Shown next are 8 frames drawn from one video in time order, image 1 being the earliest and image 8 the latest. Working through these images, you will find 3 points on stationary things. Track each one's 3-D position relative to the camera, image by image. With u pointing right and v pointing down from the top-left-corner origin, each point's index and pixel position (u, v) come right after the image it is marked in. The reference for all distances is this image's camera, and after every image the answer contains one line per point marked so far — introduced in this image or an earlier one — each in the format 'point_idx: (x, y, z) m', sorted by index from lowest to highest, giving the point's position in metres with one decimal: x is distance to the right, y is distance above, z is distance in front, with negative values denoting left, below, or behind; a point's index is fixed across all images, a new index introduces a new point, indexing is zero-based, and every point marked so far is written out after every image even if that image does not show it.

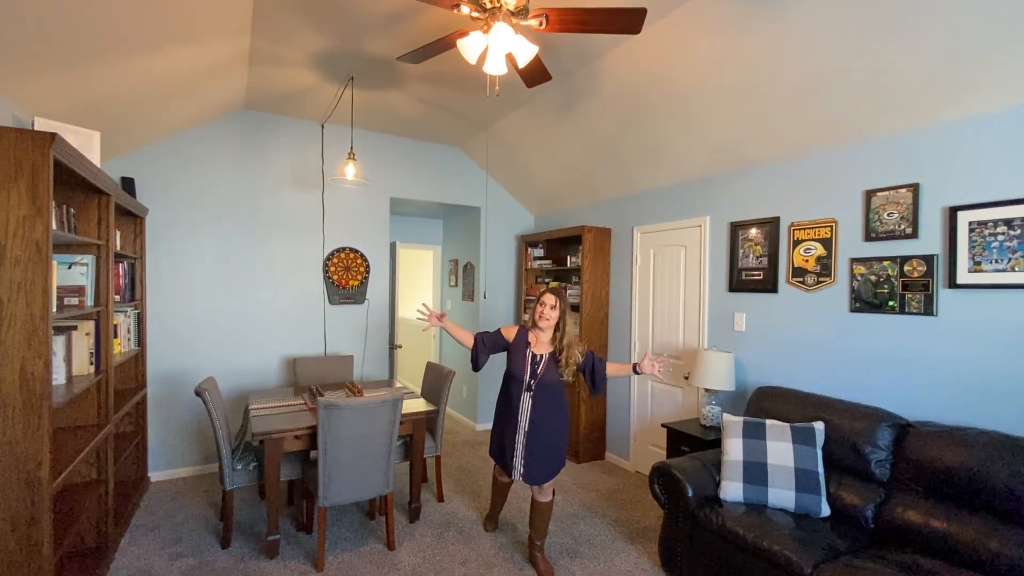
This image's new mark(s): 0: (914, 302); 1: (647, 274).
0: (+2.0, -0.1, +2.4) m
1: (+1.1, +0.1, +3.9) m
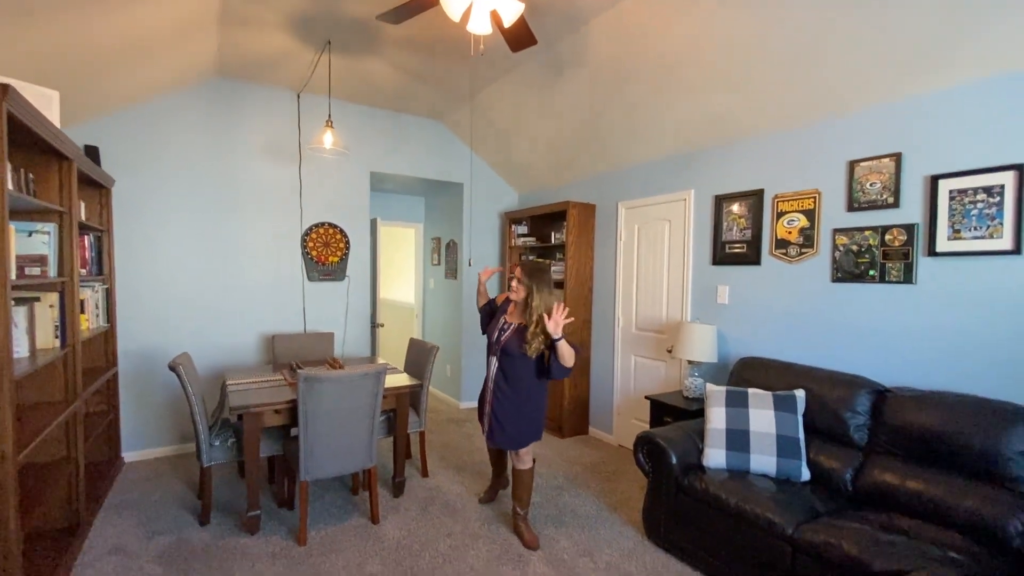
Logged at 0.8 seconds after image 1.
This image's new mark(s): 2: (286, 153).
0: (+1.9, +0.1, +2.4) m
1: (+1.0, +0.3, +3.9) m
2: (-1.8, +1.1, +4.0) m
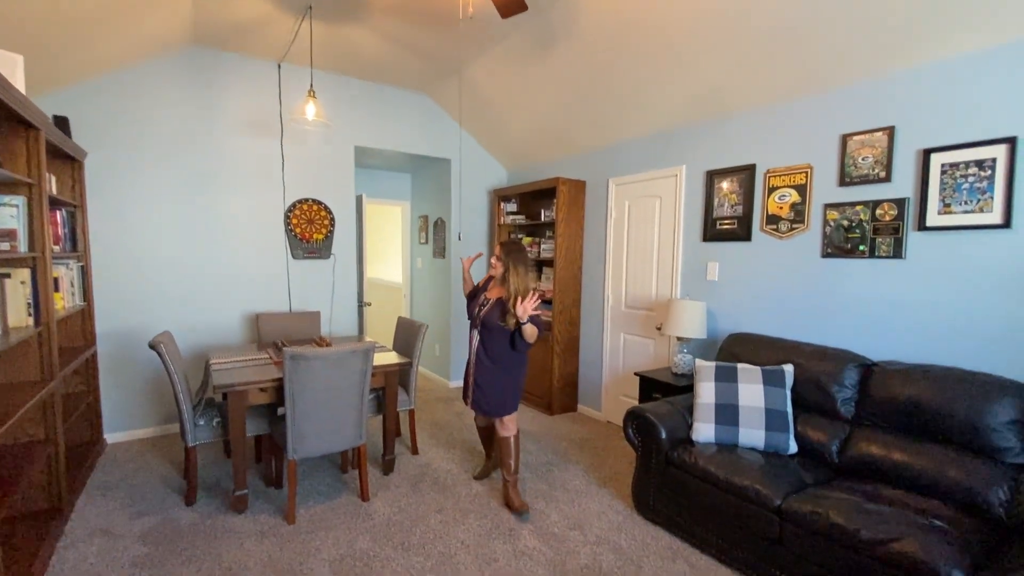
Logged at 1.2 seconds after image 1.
0: (+1.8, +0.2, +2.4) m
1: (+0.9, +0.5, +3.8) m
2: (-1.9, +1.3, +3.8) m
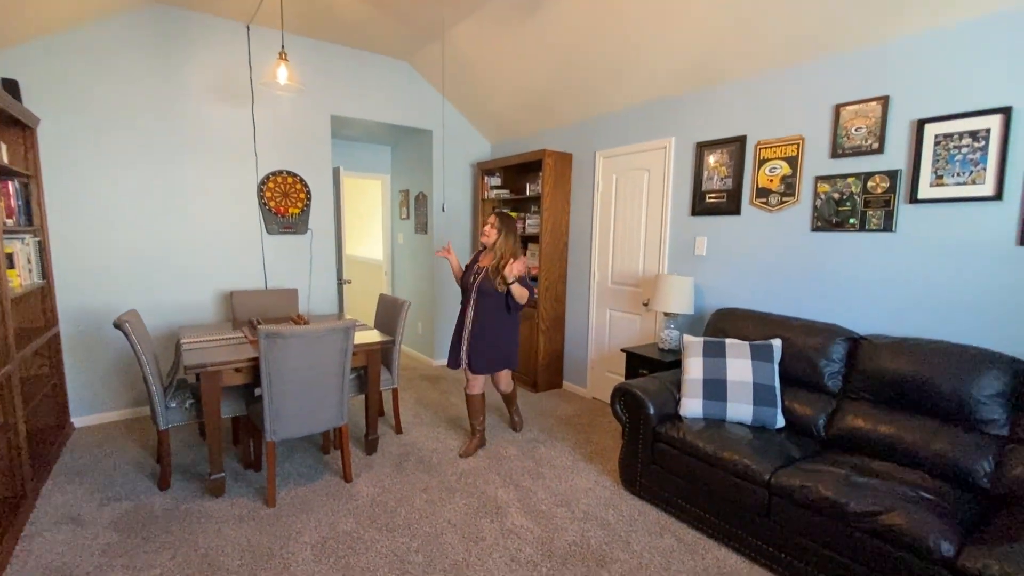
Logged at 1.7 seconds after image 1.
0: (+1.8, +0.3, +2.4) m
1: (+0.7, +0.7, +3.7) m
2: (-2.1, +1.5, +3.6) m
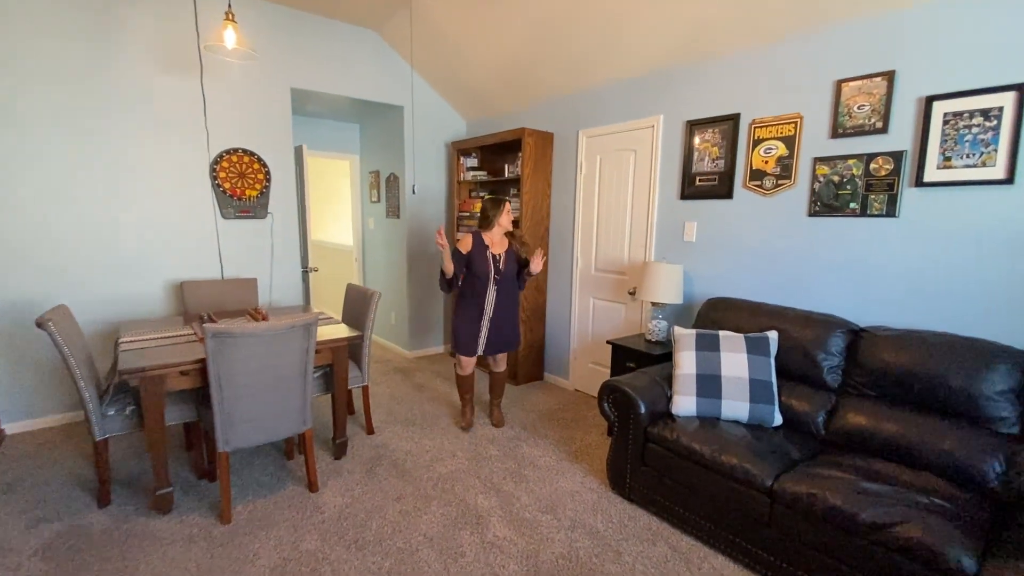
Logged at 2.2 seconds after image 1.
0: (+1.7, +0.4, +2.2) m
1: (+0.6, +0.8, +3.5) m
2: (-2.2, +1.5, +3.3) m
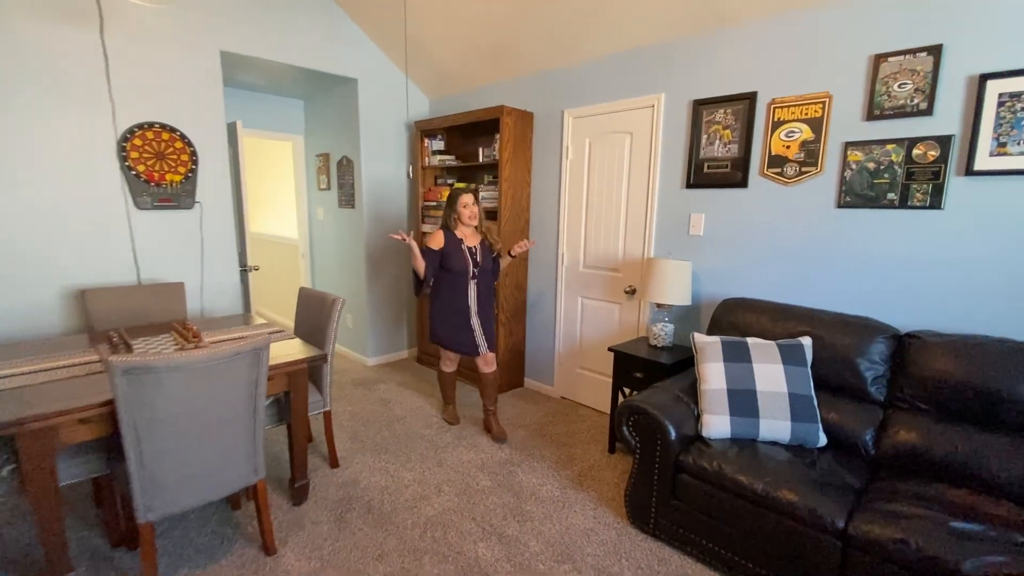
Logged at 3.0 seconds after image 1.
0: (+1.7, +0.4, +2.0) m
1: (+0.4, +0.8, +3.2) m
2: (-2.3, +1.5, +2.6) m
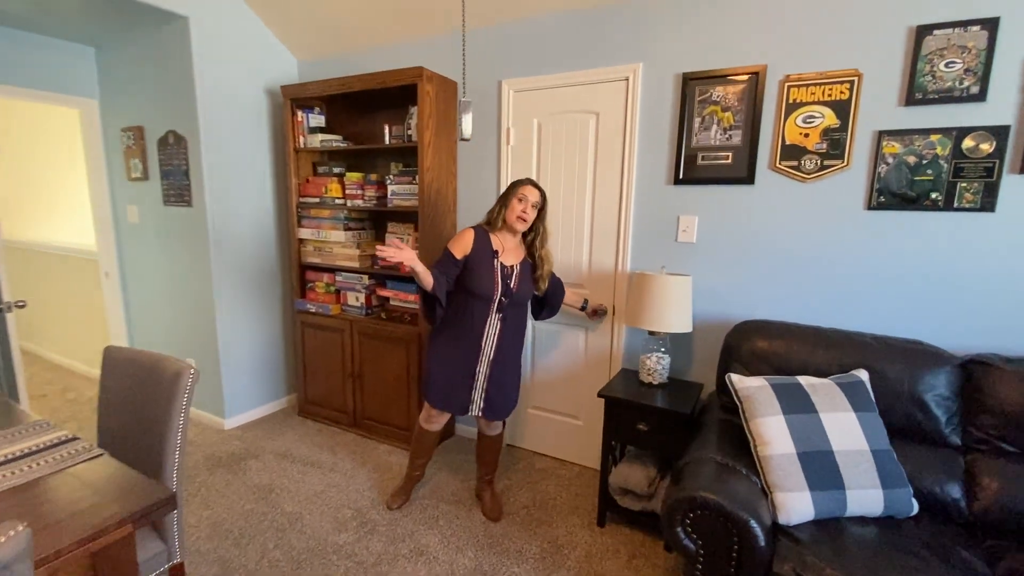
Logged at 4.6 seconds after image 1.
0: (+1.6, +0.3, +1.7) m
1: (+0.1, +0.7, +2.5) m
2: (-2.4, +1.2, +1.1) m
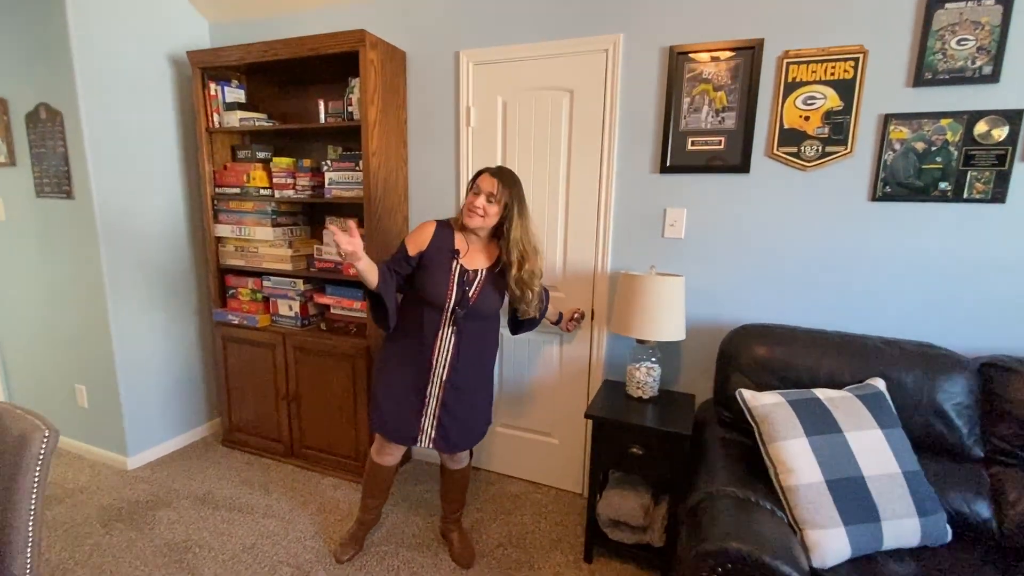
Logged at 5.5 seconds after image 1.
0: (+1.5, +0.3, +1.6) m
1: (-0.1, +0.6, +2.2) m
2: (-2.4, +1.1, +0.5) m
